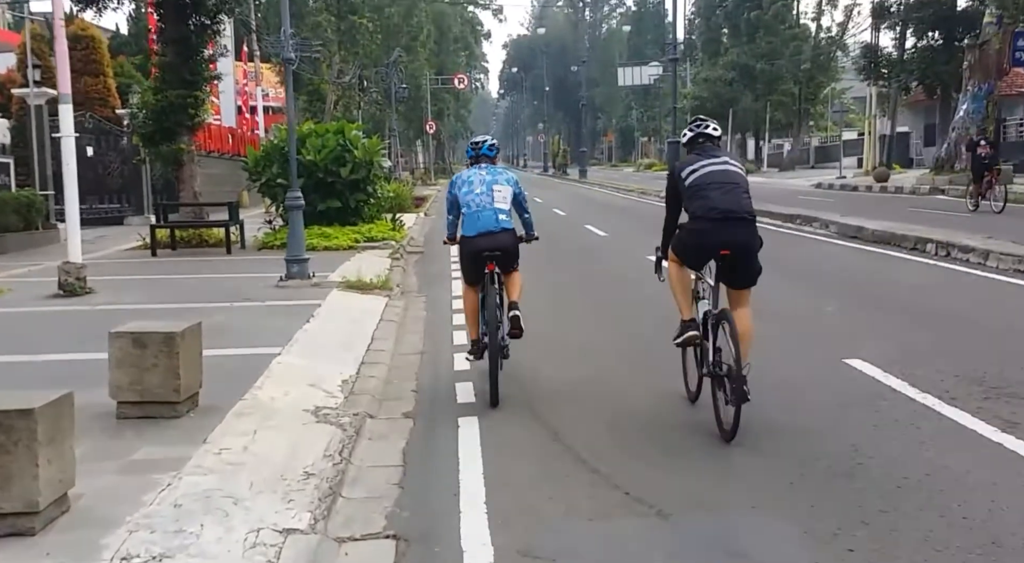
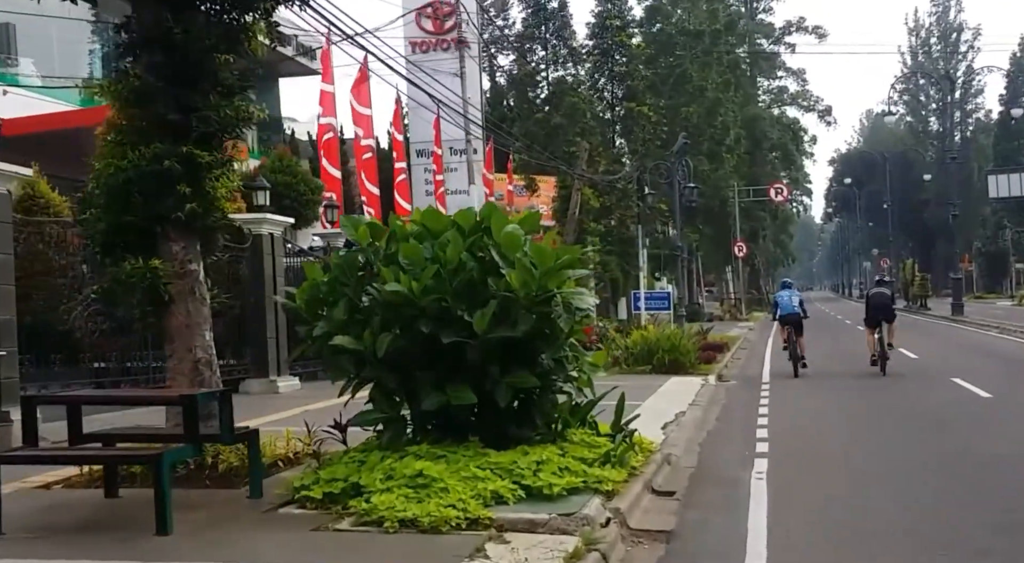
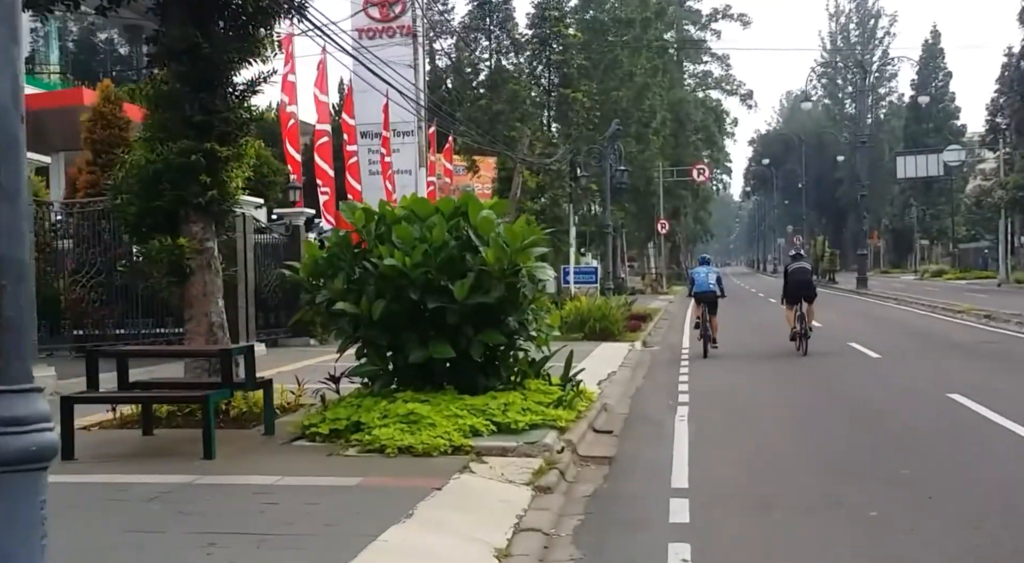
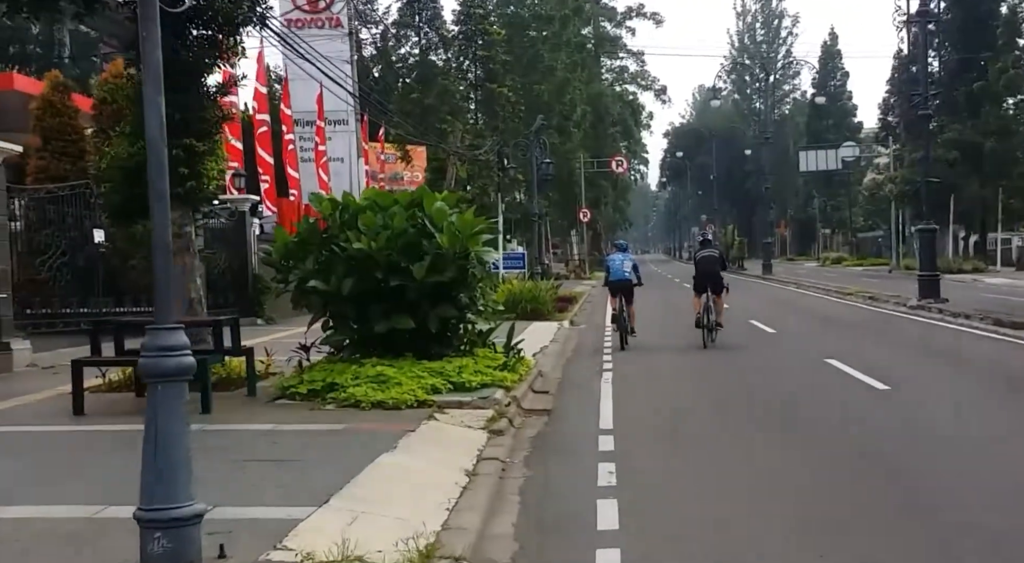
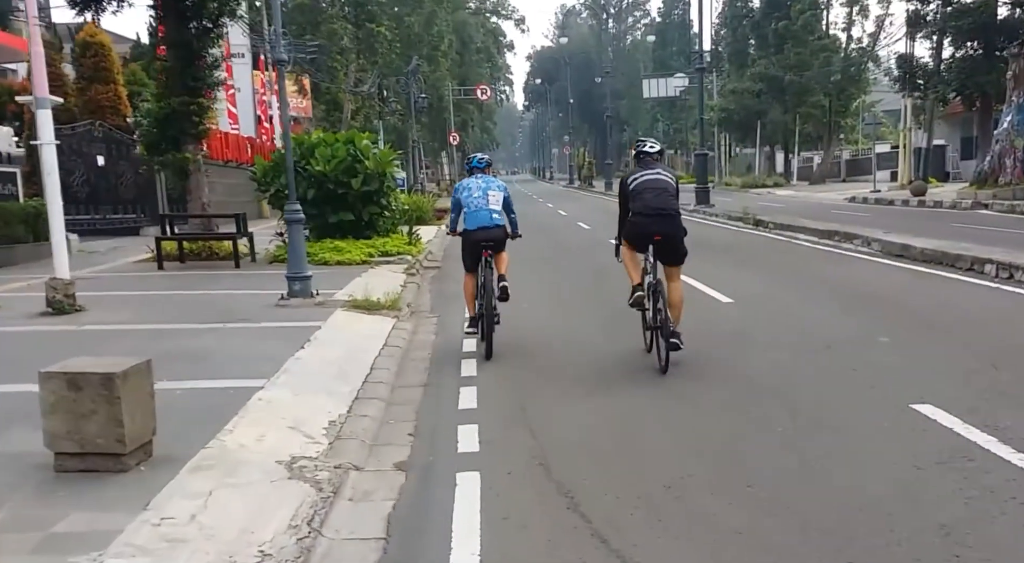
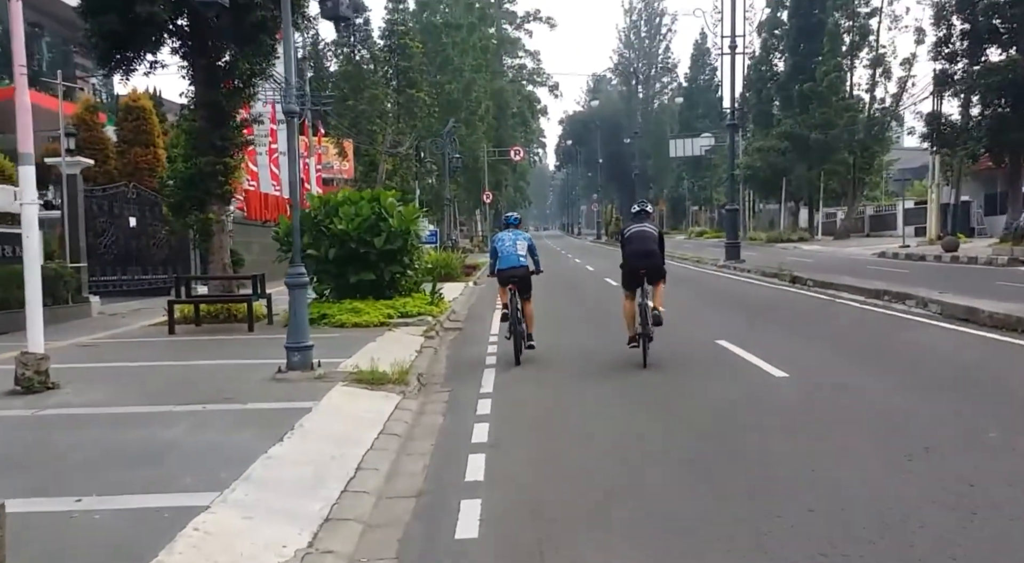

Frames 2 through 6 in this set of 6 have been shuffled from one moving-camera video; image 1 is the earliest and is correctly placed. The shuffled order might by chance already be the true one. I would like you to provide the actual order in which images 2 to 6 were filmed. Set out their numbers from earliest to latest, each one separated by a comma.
5, 6, 4, 3, 2
